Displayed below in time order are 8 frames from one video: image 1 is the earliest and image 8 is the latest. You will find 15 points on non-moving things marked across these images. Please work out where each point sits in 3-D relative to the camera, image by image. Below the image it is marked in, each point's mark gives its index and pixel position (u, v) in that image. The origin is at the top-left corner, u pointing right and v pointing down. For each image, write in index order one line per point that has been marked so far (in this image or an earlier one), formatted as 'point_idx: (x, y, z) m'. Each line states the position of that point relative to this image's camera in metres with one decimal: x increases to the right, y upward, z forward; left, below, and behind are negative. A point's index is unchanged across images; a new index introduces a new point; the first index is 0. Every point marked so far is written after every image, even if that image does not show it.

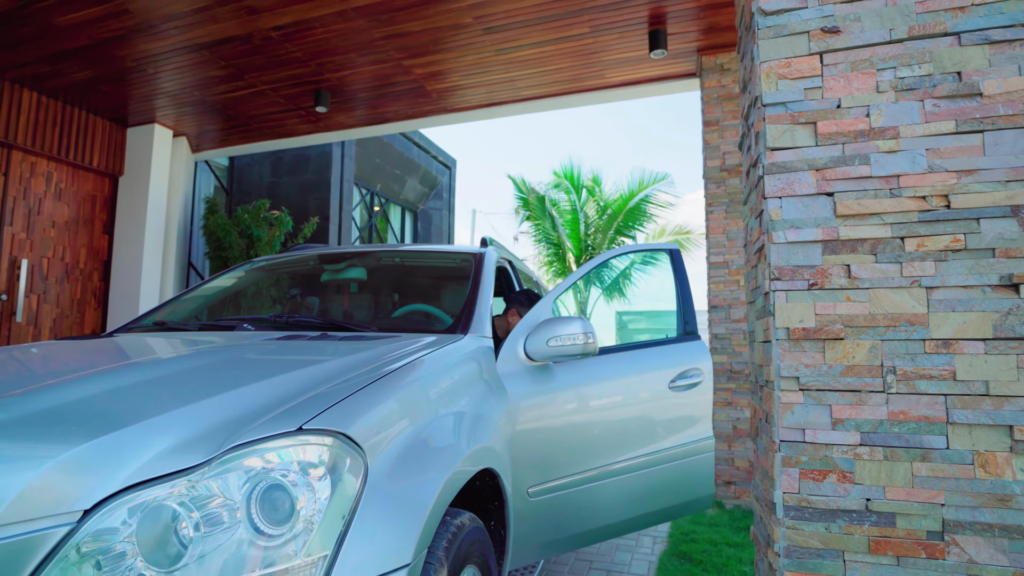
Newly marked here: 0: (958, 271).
0: (+0.9, 0.0, +1.2) m
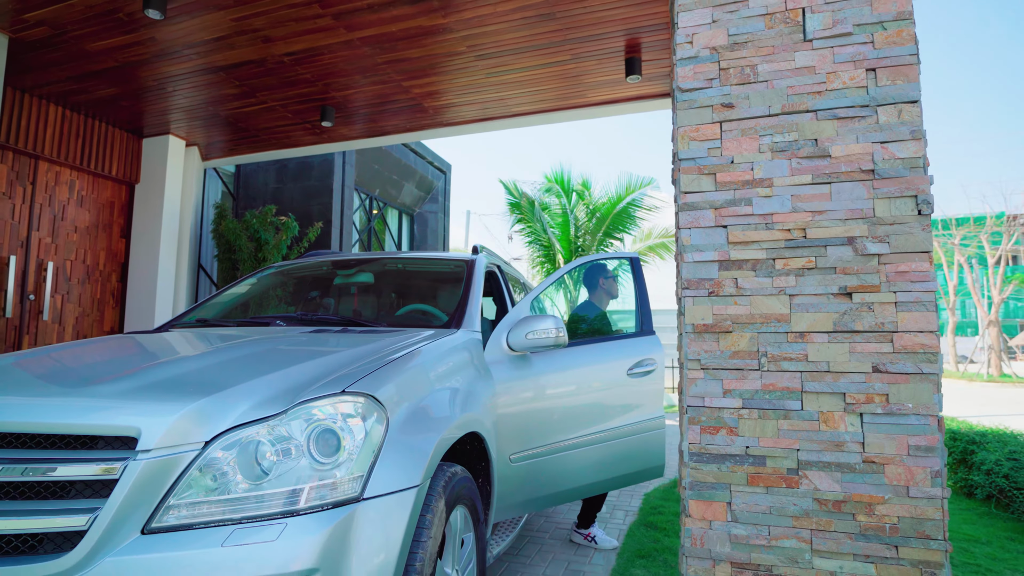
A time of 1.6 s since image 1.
0: (+0.9, 0.0, +1.7) m
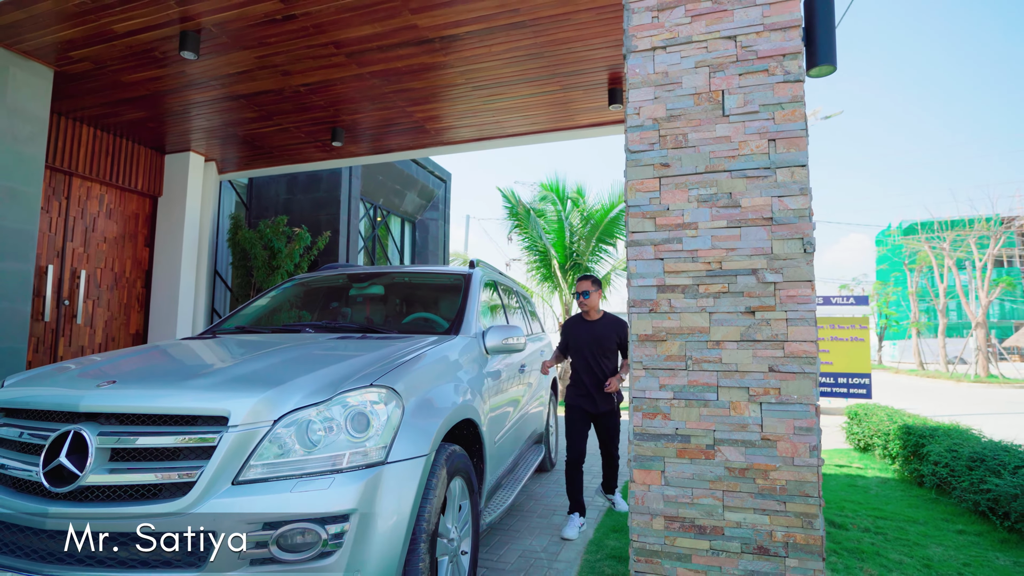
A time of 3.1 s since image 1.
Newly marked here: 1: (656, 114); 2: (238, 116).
0: (+0.8, -0.1, +2.2) m
1: (+0.6, +0.7, +2.4) m
2: (-2.9, +1.9, +6.2) m
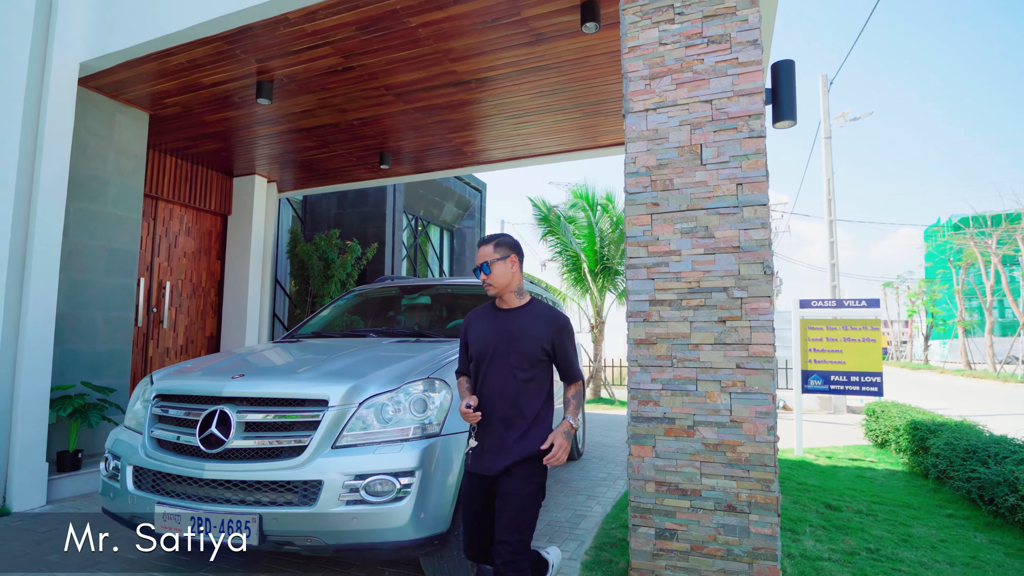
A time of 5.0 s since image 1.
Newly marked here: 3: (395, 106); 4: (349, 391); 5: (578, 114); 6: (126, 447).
0: (+0.9, -0.1, +2.8) m
1: (+0.7, +0.7, +3.0) m
2: (-2.6, +1.7, +7.0) m
3: (-1.2, +1.8, +5.8) m
4: (-0.7, -0.5, +2.6) m
5: (+0.7, +1.8, +5.9) m
6: (-1.9, -0.8, +2.8) m
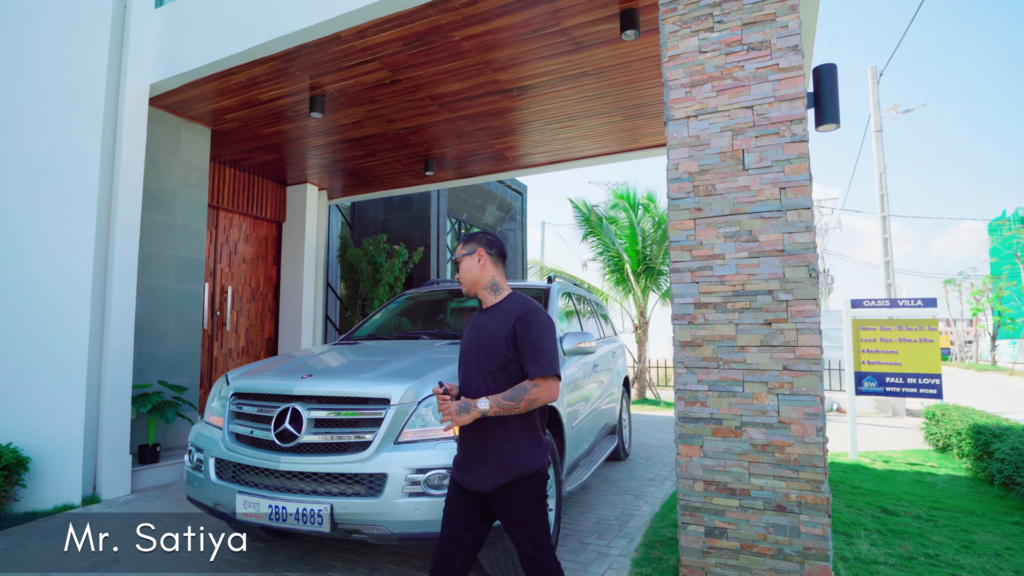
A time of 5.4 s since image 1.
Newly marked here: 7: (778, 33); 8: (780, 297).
0: (+1.2, -0.1, +2.9) m
1: (+1.0, +0.6, +3.1) m
2: (-2.1, +1.7, +7.3) m
3: (-0.7, +1.8, +6.0) m
4: (-0.5, -0.5, +2.8) m
5: (+1.1, +1.8, +6.0) m
6: (-1.6, -0.8, +3.1) m
7: (+1.4, +1.3, +2.9) m
8: (+1.3, 0.0, +2.8) m
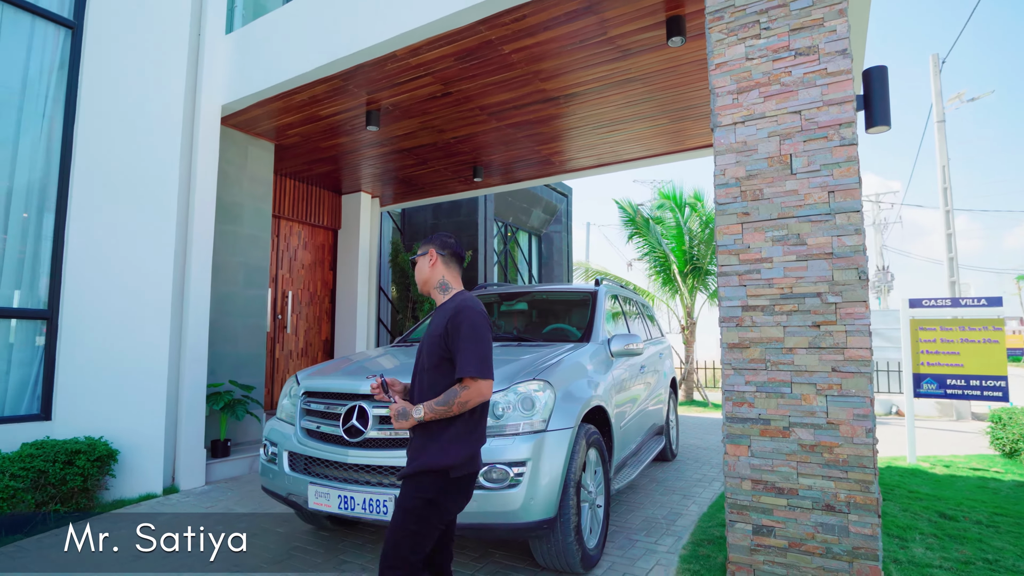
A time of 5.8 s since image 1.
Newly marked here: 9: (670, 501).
0: (+1.4, -0.2, +2.9) m
1: (+1.2, +0.6, +3.1) m
2: (-1.5, +1.7, +7.6) m
3: (-0.3, +1.8, +6.2) m
4: (-0.2, -0.5, +2.9) m
5: (+1.6, +1.8, +6.0) m
6: (-1.3, -0.9, +3.3) m
7: (+1.6, +1.3, +3.0) m
8: (+1.6, -0.1, +2.8) m
9: (+1.3, -1.7, +4.6) m
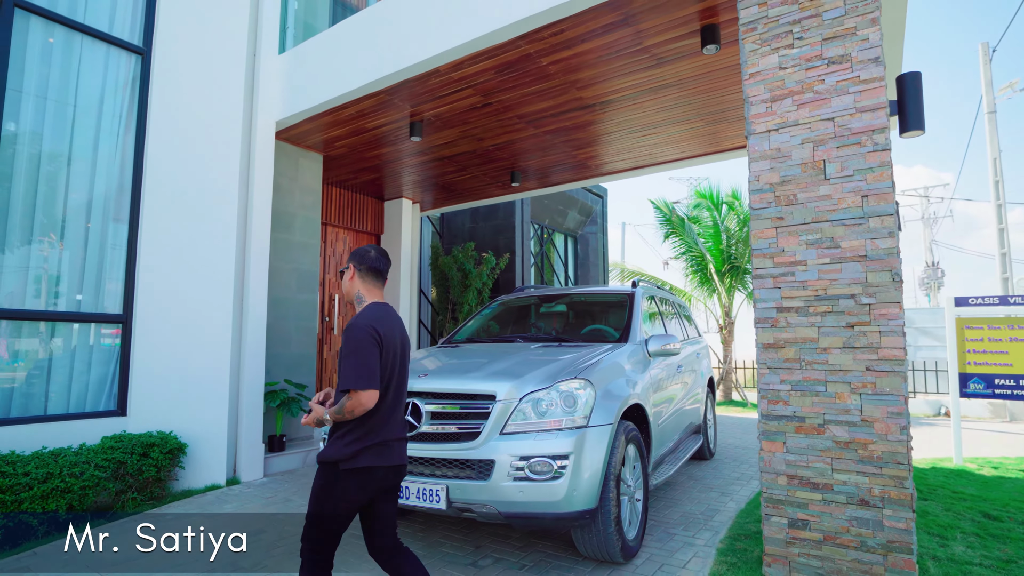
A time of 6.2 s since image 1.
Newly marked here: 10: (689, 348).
0: (+1.7, -0.2, +3.0) m
1: (+1.5, +0.6, +3.2) m
2: (-1.0, +1.6, +7.8) m
3: (+0.2, +1.7, +6.3) m
4: (0.0, -0.5, +3.1) m
5: (+2.0, +1.8, +6.1) m
6: (-1.1, -0.9, +3.6) m
7: (+1.9, +1.3, +3.0) m
8: (+1.8, -0.1, +2.9) m
9: (+1.6, -1.7, +4.7) m
10: (+1.7, -0.6, +5.6) m
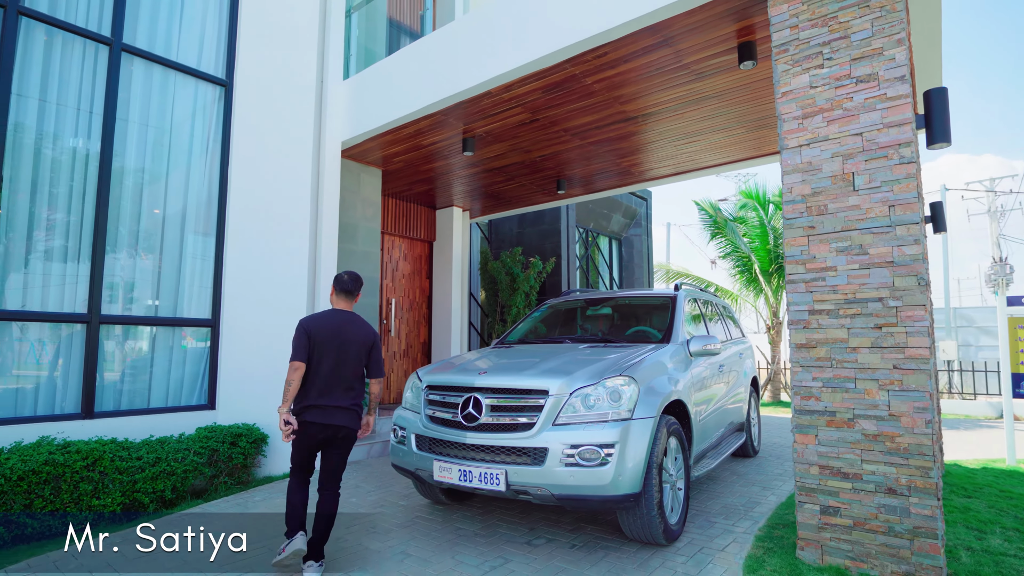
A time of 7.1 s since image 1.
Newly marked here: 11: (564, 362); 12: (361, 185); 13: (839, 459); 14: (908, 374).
0: (+2.0, -0.2, +3.2) m
1: (+1.8, +0.6, +3.5) m
2: (-0.3, +1.6, +8.2) m
3: (+0.7, +1.7, +6.7) m
4: (+0.3, -0.6, +3.5) m
5: (+2.5, +1.7, +6.3) m
6: (-0.7, -0.9, +4.0) m
7: (+2.1, +1.3, +3.3) m
8: (+2.1, -0.1, +3.1) m
9: (+2.0, -1.8, +4.9) m
10: (+2.2, -0.6, +5.8) m
11: (+0.3, -0.5, +3.9) m
12: (-1.9, +1.3, +7.2) m
13: (+1.8, -1.0, +3.2) m
14: (+2.1, -0.5, +3.1) m
